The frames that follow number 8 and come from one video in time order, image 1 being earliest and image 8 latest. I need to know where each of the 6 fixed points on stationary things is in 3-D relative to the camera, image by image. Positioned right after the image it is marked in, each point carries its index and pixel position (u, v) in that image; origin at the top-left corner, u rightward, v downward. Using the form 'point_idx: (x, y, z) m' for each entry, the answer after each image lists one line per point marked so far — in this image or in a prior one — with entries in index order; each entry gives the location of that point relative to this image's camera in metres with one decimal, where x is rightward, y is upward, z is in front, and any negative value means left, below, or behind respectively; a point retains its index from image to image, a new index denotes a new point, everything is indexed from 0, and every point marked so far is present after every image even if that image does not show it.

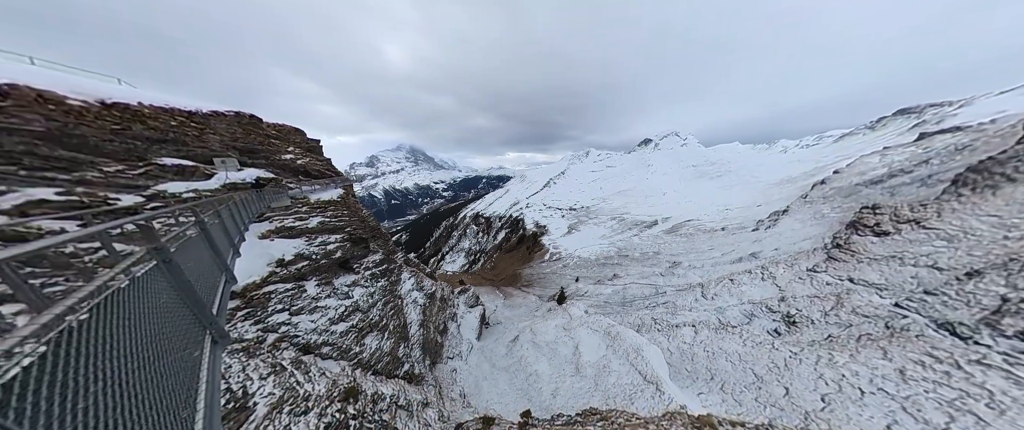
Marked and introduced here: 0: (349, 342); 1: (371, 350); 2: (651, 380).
0: (-7.0, -5.8, +9.9) m
1: (-6.7, -6.6, +10.7) m
2: (+8.4, -10.0, +14.1) m
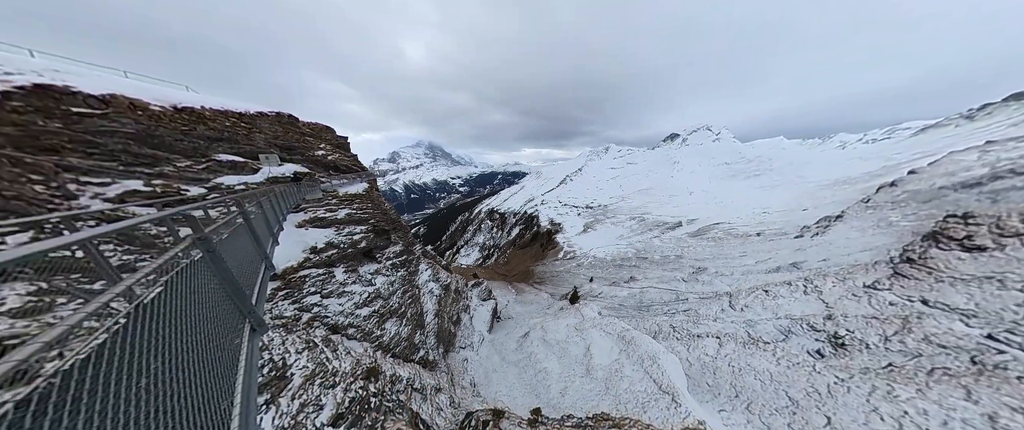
0: (-6.7, -5.4, +10.9) m
1: (-6.3, -6.3, +11.6) m
2: (+8.9, -10.0, +13.4) m
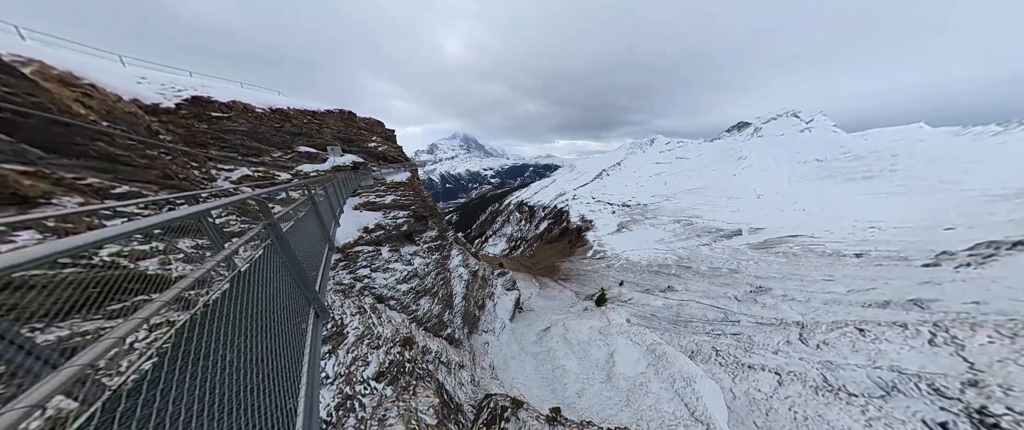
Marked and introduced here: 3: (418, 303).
0: (-5.7, -4.6, +12.5) m
1: (-5.2, -5.5, +13.2) m
2: (+9.8, -10.2, +11.7) m
3: (-5.4, -5.1, +13.0) m
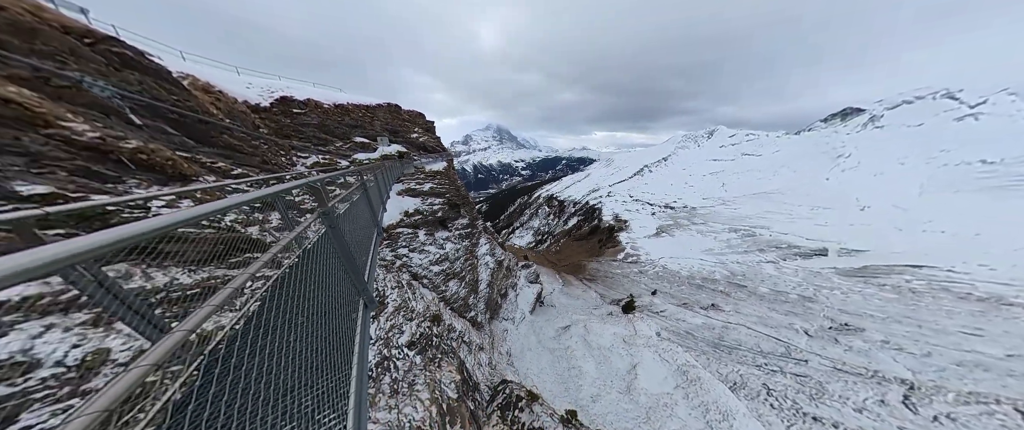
0: (-4.3, -3.8, +13.8) m
1: (-3.8, -4.7, +14.4) m
2: (+10.2, -10.6, +10.0) m
3: (-4.0, -4.3, +14.2) m
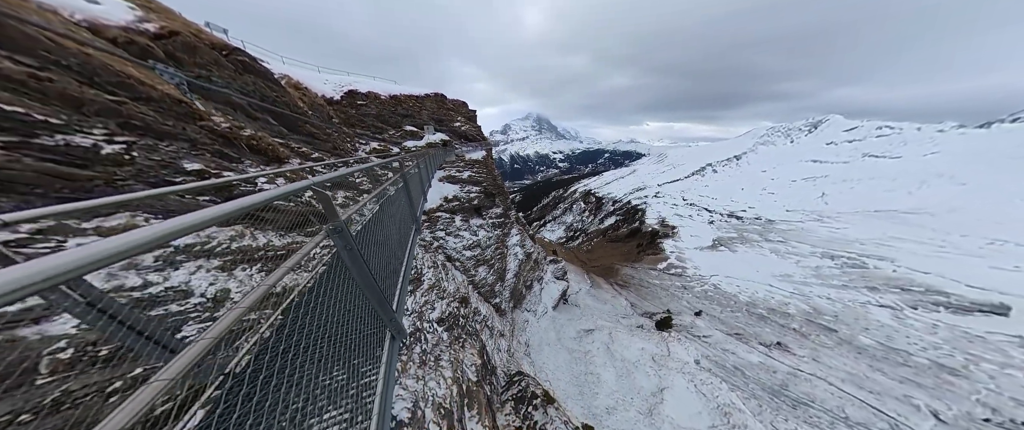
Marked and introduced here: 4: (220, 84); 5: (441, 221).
0: (-2.5, -3.0, +14.6) m
1: (-1.9, -3.9, +15.2) m
2: (+10.2, -11.3, +8.1) m
3: (-2.1, -3.5, +15.0) m
4: (-12.6, +5.6, +10.0) m
5: (-4.1, -0.3, +13.8) m
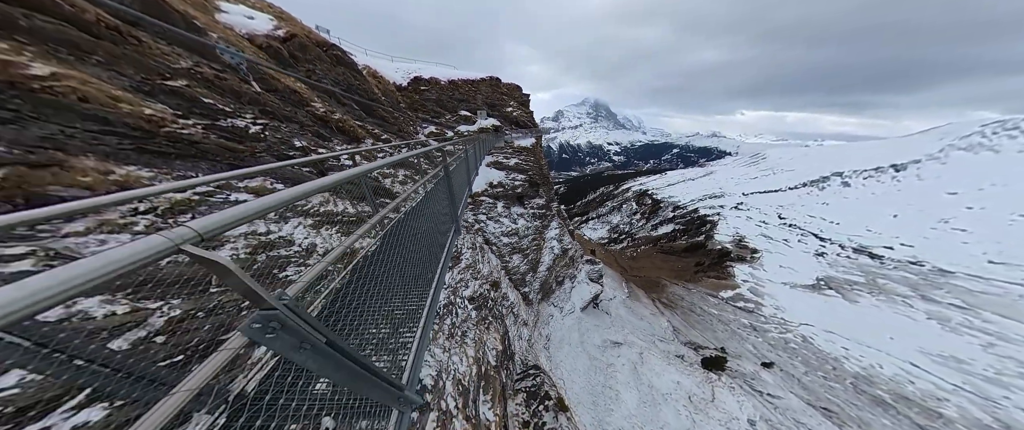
0: (0.0, -2.2, +14.9) m
1: (+0.7, -3.1, +15.3) m
2: (+9.5, -12.4, +6.0) m
3: (+0.4, -2.7, +15.2) m
4: (-10.0, +7.4, +12.3) m
5: (-1.5, +0.7, +14.3) m
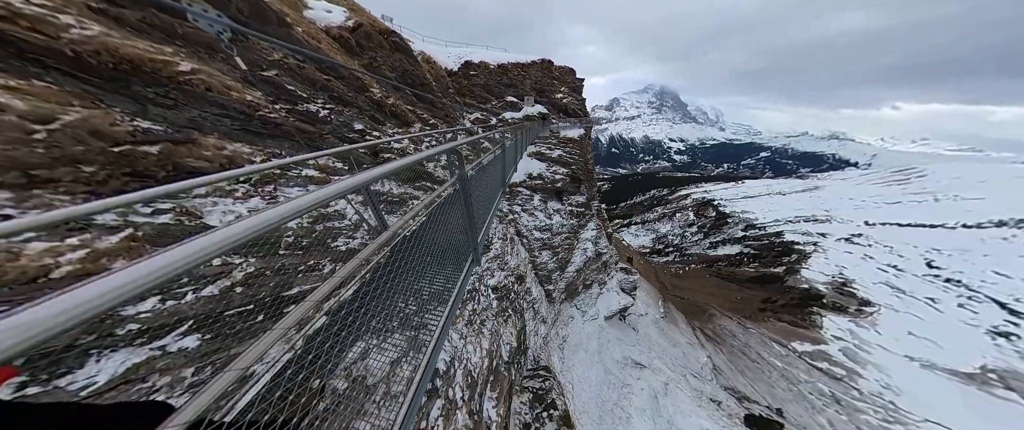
0: (+2.2, -1.8, +14.4) m
1: (+2.8, -2.7, +14.8) m
2: (+8.4, -13.5, +4.6) m
3: (+2.6, -2.3, +14.7) m
4: (-7.0, +8.7, +13.3) m
5: (+0.9, +1.3, +13.9) m
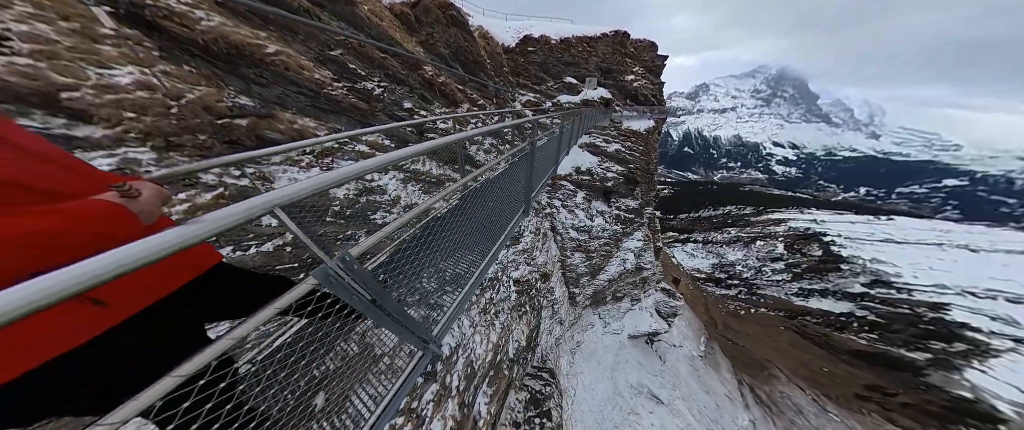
0: (+4.7, -1.5, +13.4) m
1: (+5.3, -2.5, +13.7) m
2: (+6.0, -14.8, +3.7) m
3: (+5.1, -2.1, +13.6) m
4: (-2.8, +10.3, +13.7) m
5: (+3.8, +1.6, +13.0) m
